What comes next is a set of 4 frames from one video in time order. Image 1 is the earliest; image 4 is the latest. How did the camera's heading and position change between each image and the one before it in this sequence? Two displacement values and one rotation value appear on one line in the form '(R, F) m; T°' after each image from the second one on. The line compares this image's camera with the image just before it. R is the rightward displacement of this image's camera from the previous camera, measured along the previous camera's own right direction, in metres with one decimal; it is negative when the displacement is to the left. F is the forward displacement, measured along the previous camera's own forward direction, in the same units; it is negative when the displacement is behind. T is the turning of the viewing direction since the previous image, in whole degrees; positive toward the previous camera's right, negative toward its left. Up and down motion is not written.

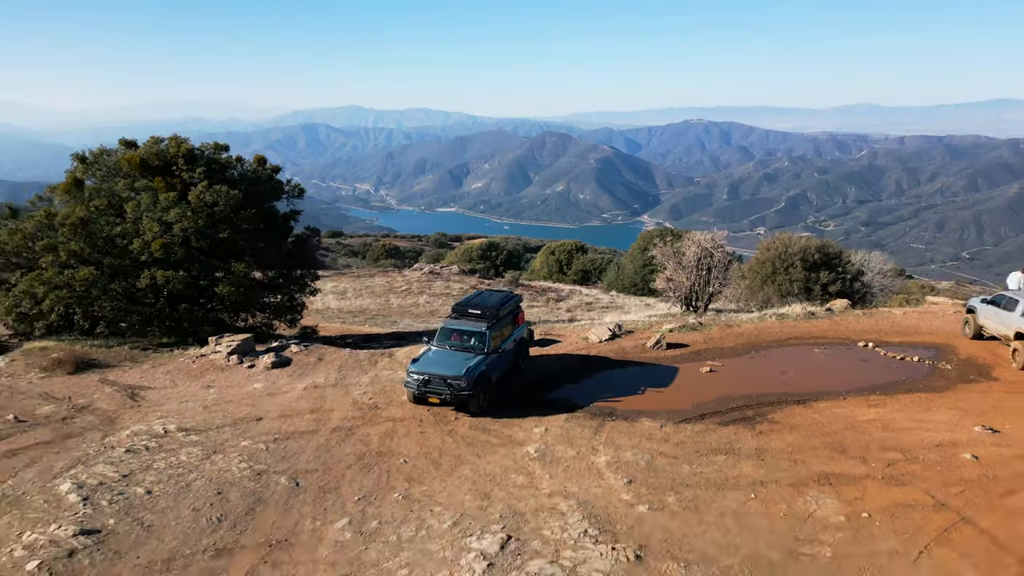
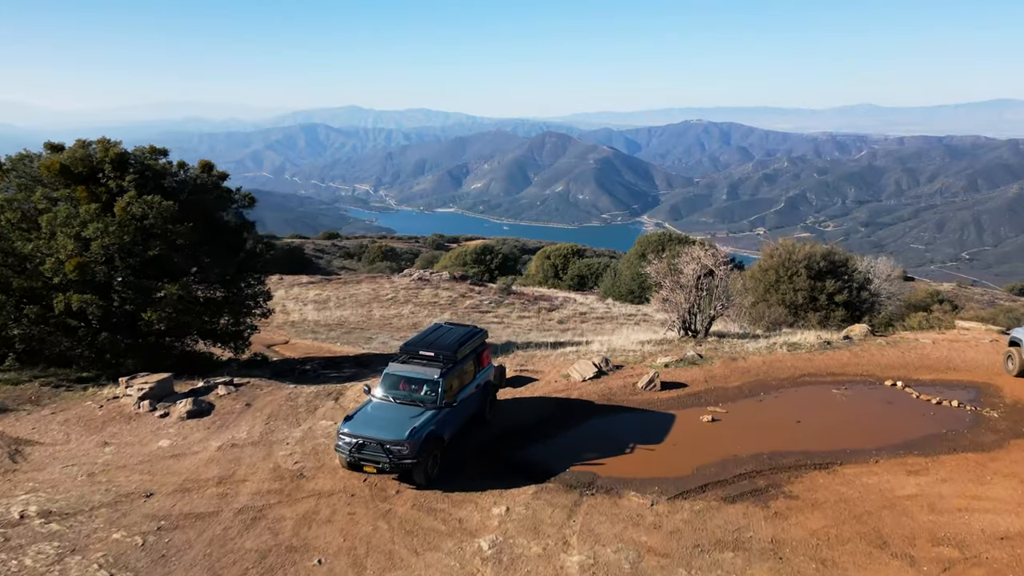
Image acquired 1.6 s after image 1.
(+0.5, +2.1) m; 0°
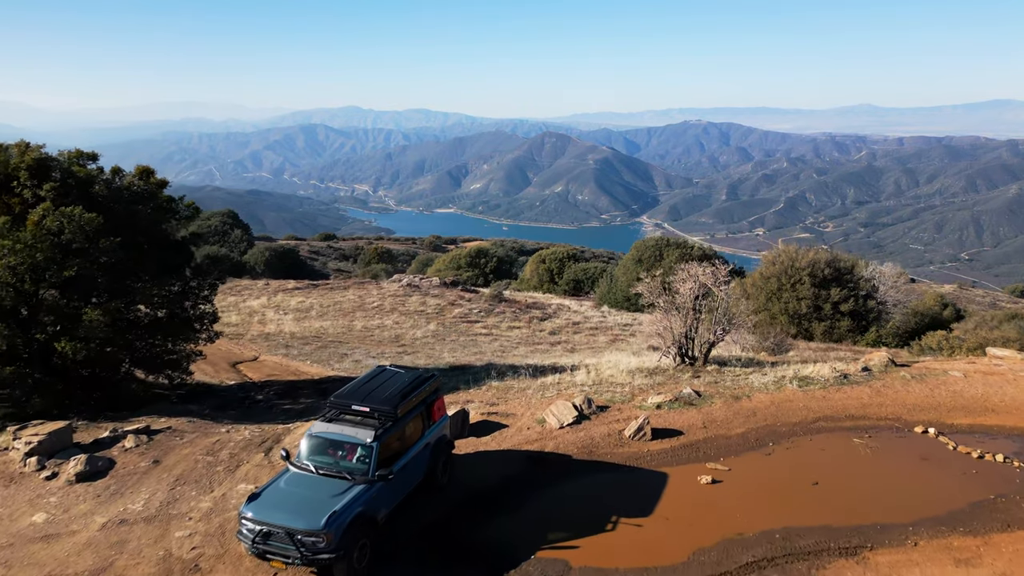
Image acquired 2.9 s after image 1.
(+0.5, +1.9) m; 0°
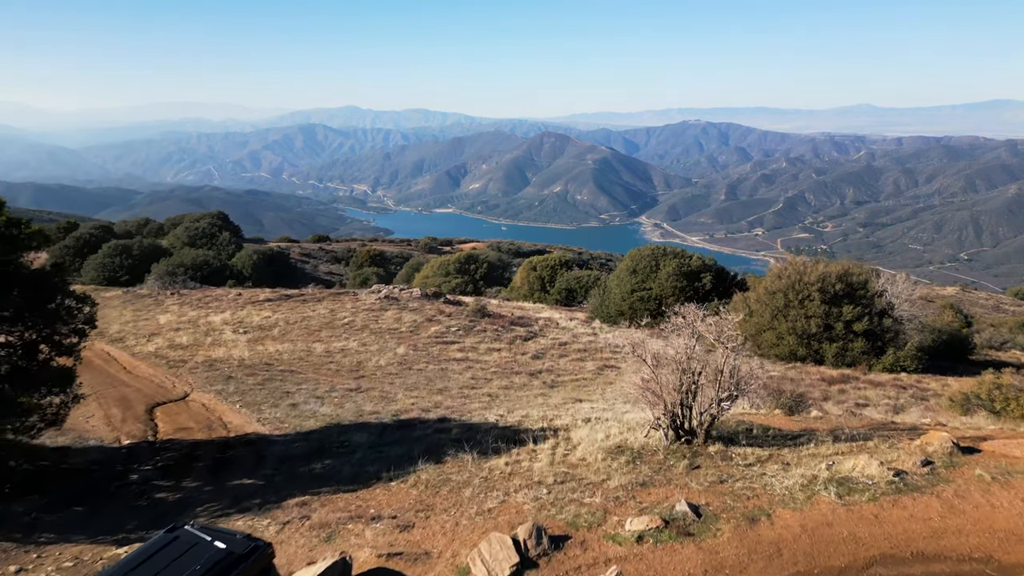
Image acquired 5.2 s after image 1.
(+0.8, +3.5) m; 0°
